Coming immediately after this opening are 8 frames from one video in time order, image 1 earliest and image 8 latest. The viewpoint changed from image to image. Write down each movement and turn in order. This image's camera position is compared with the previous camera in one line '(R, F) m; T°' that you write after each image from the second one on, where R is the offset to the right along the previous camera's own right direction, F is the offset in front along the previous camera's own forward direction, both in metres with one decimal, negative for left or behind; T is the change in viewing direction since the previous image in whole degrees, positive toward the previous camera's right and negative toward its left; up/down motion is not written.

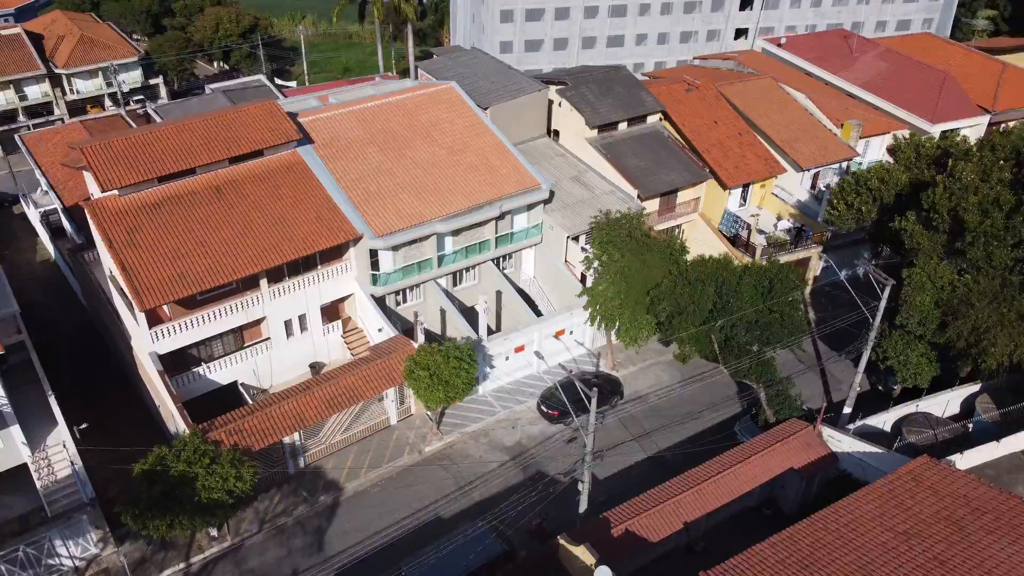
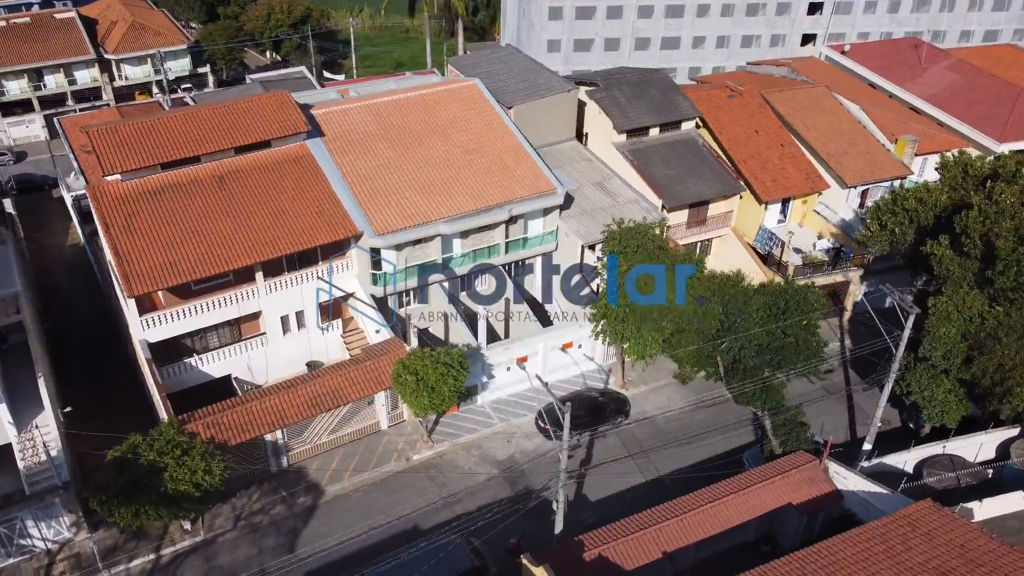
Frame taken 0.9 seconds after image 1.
(+3.3, +1.5) m; -6°
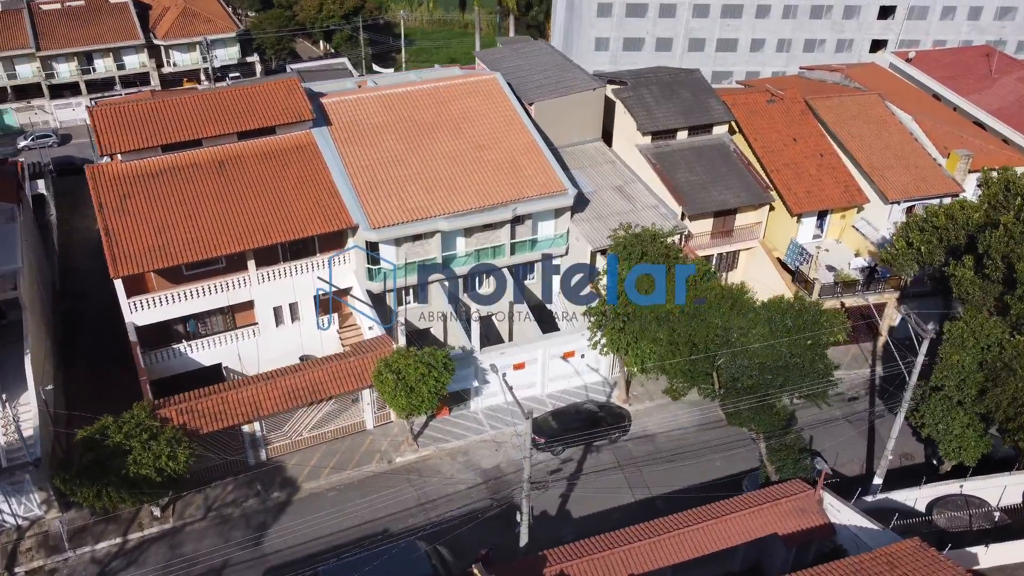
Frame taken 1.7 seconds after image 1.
(+3.4, +1.5) m; -6°
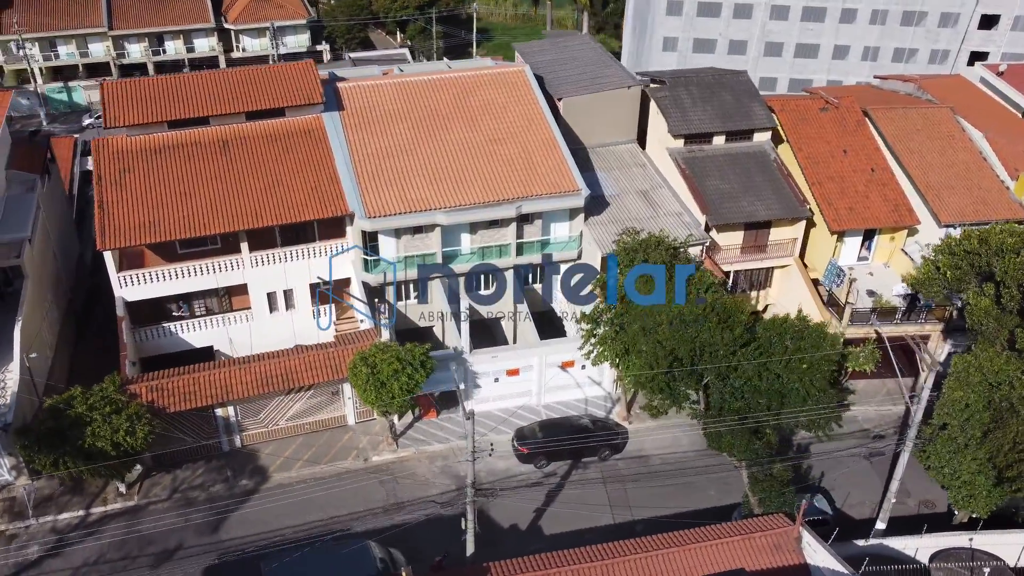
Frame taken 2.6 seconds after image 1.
(+4.3, +1.8) m; -8°
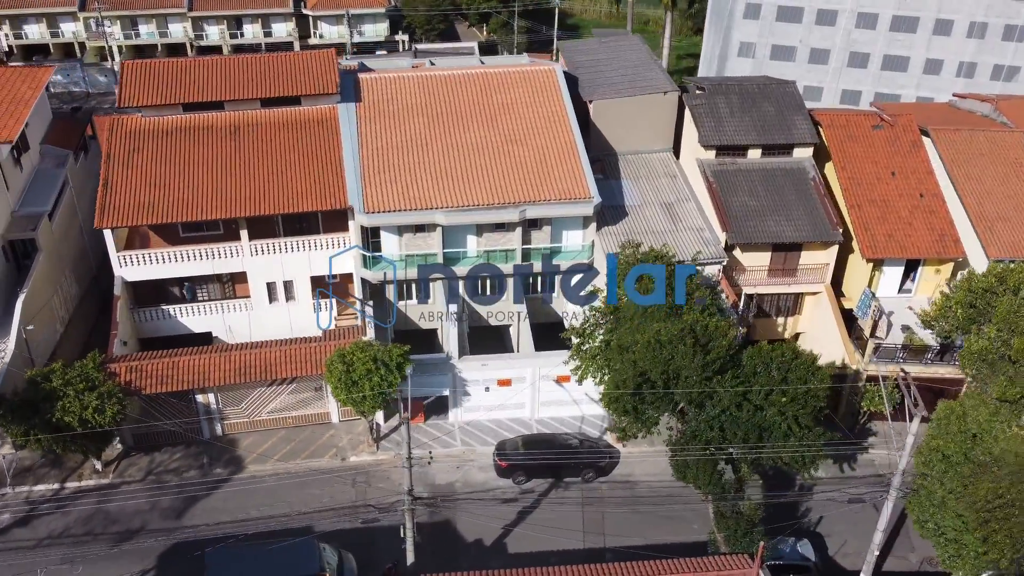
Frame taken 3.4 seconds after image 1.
(+4.2, +1.4) m; -8°
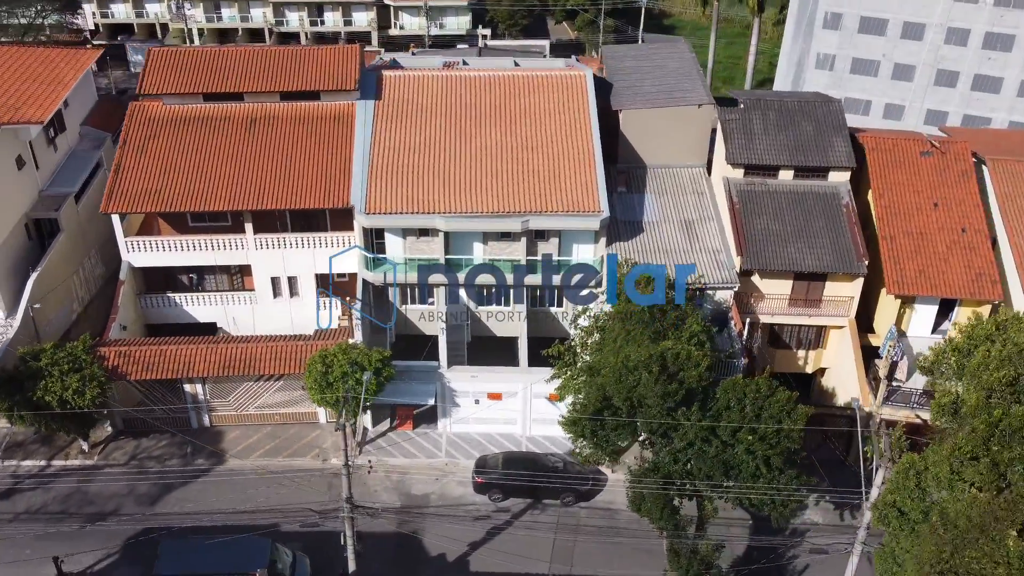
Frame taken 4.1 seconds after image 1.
(+3.9, +1.1) m; -7°
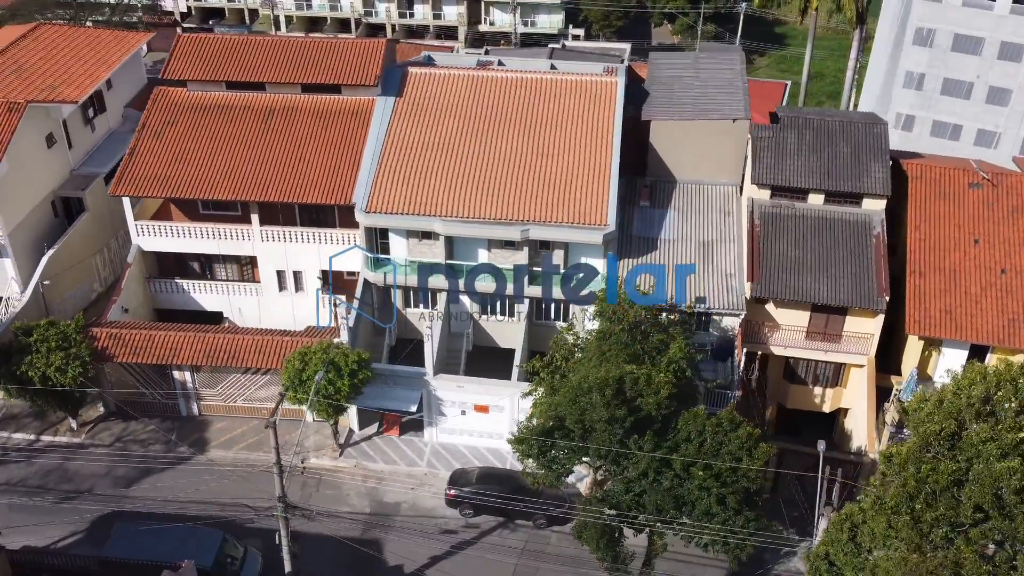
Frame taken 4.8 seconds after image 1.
(+4.0, +1.3) m; -8°
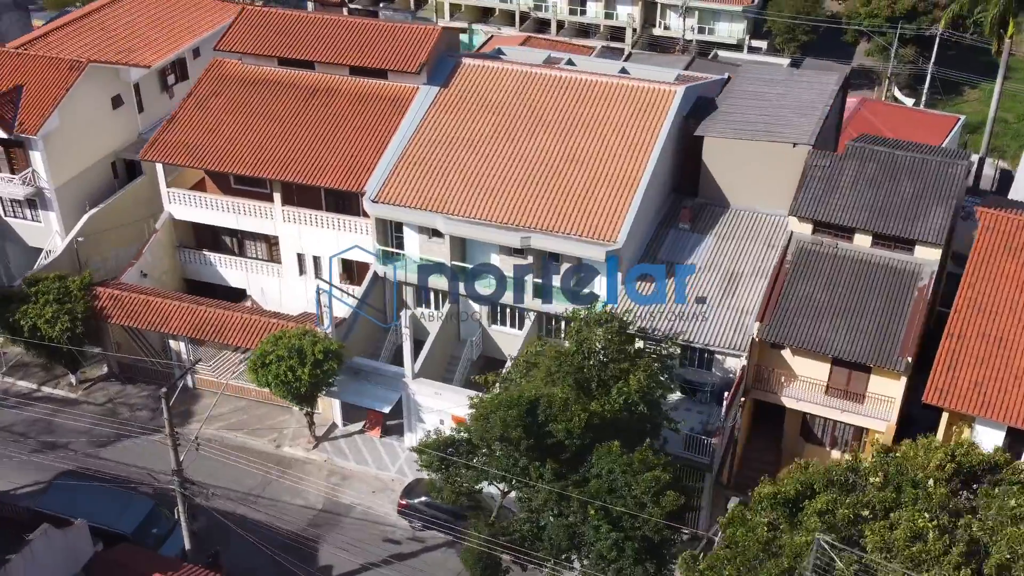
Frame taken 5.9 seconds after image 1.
(+6.6, +2.8) m; -14°
